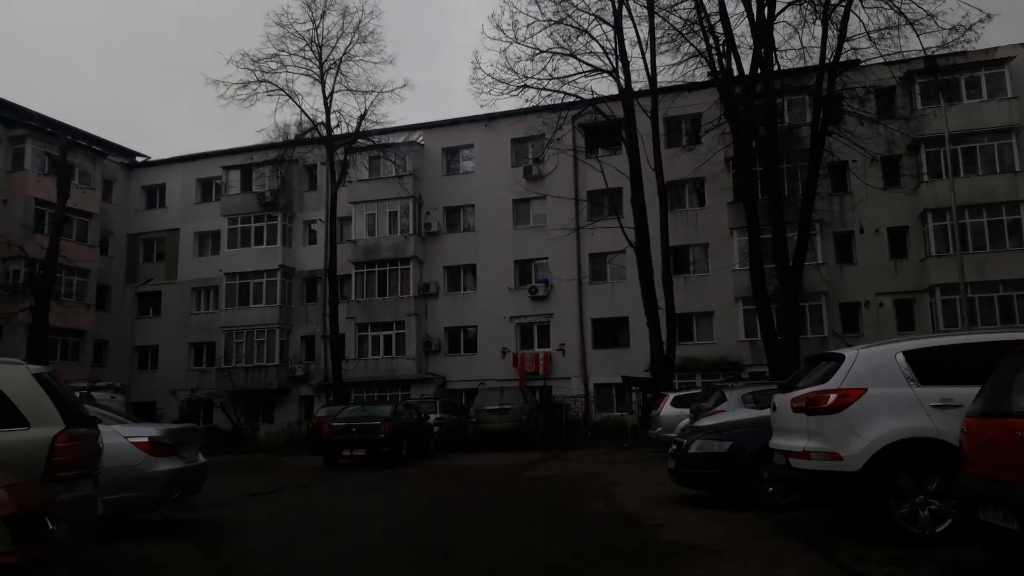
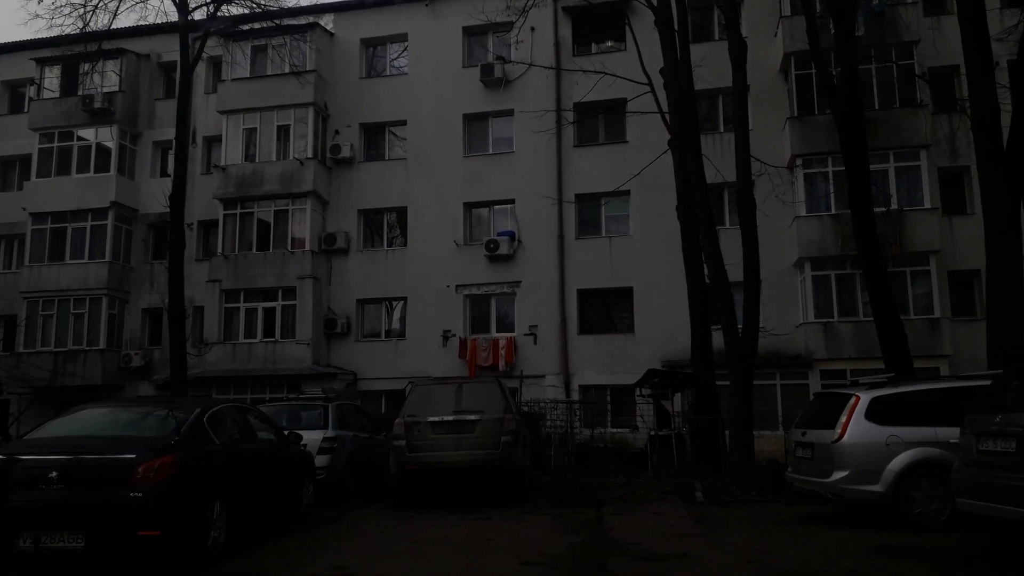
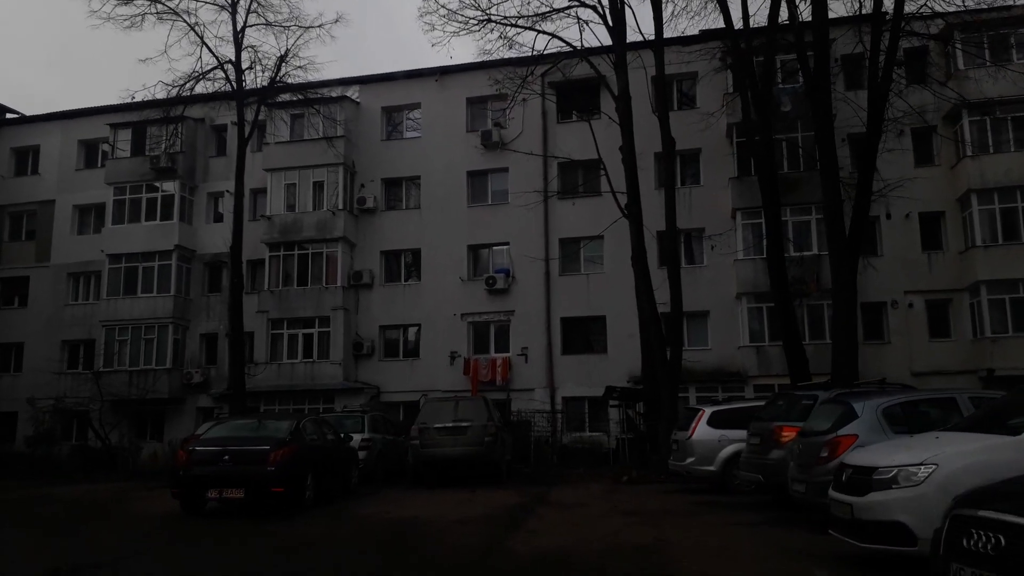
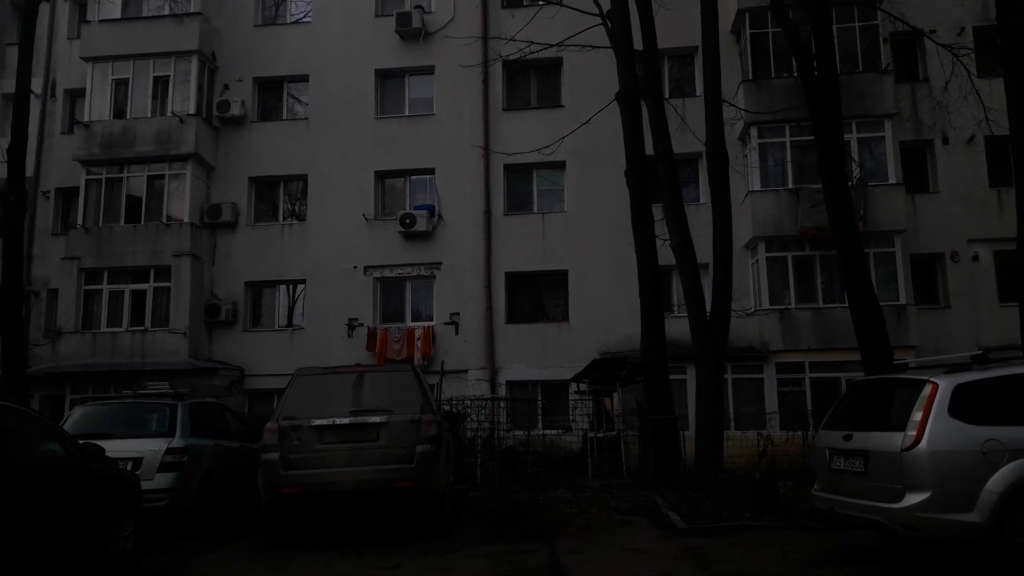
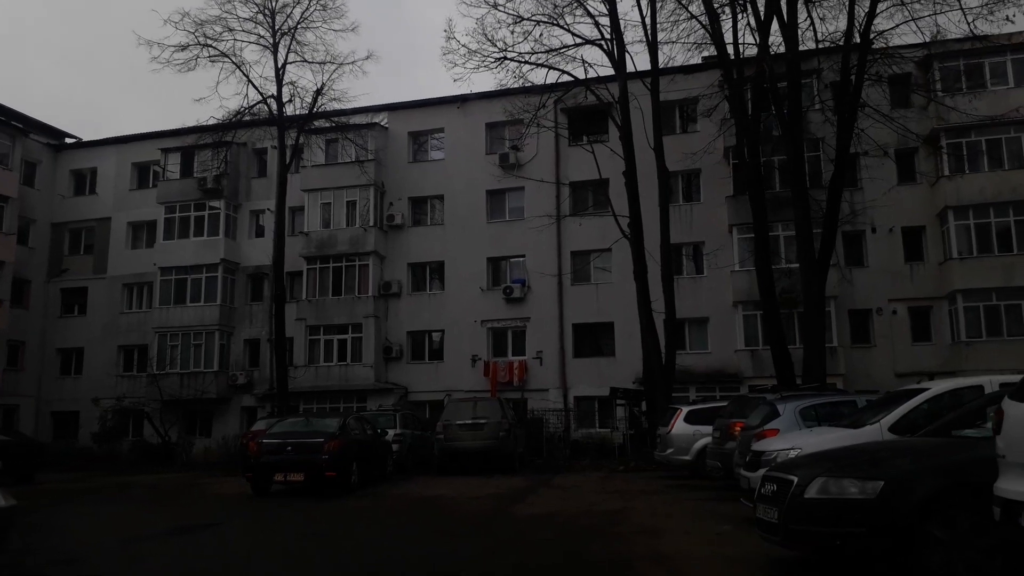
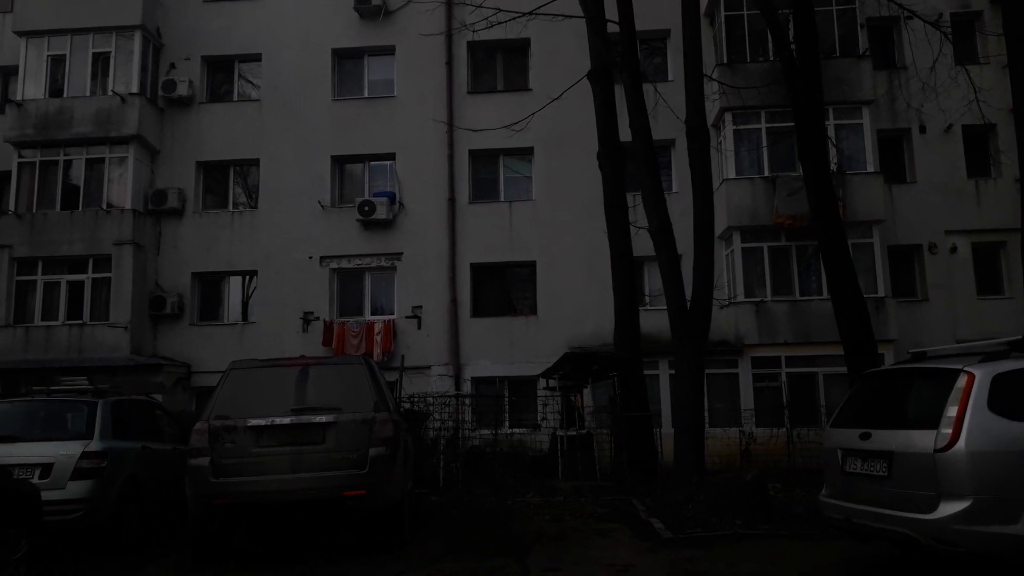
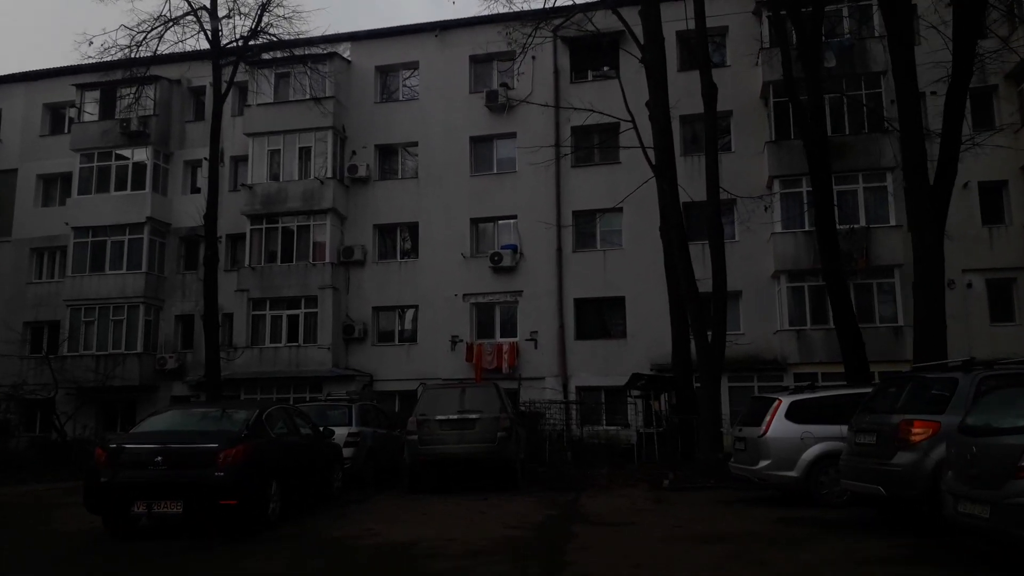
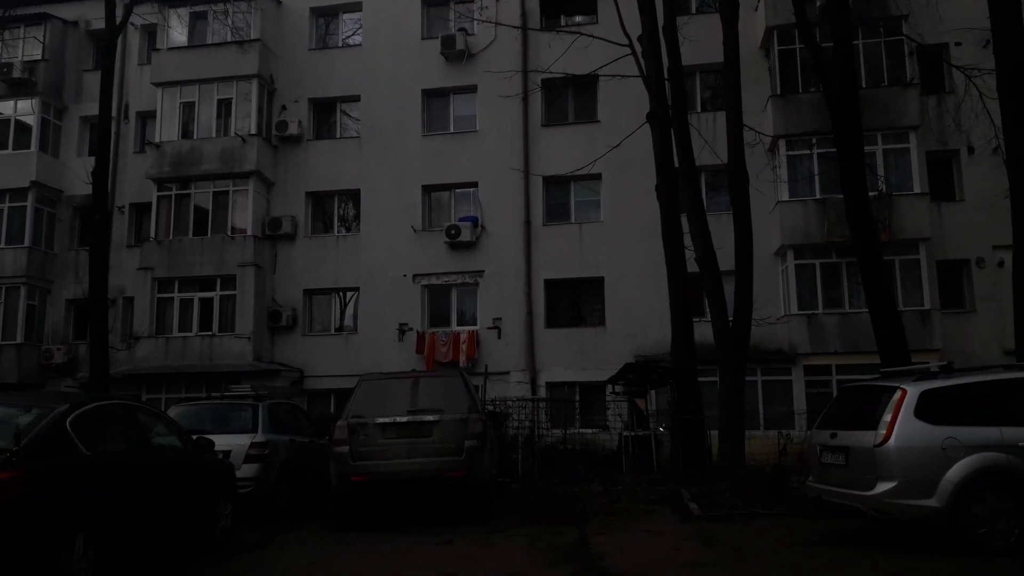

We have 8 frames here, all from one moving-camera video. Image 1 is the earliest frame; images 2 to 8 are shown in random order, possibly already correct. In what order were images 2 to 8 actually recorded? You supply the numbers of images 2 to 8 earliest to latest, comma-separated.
5, 3, 7, 2, 8, 4, 6
